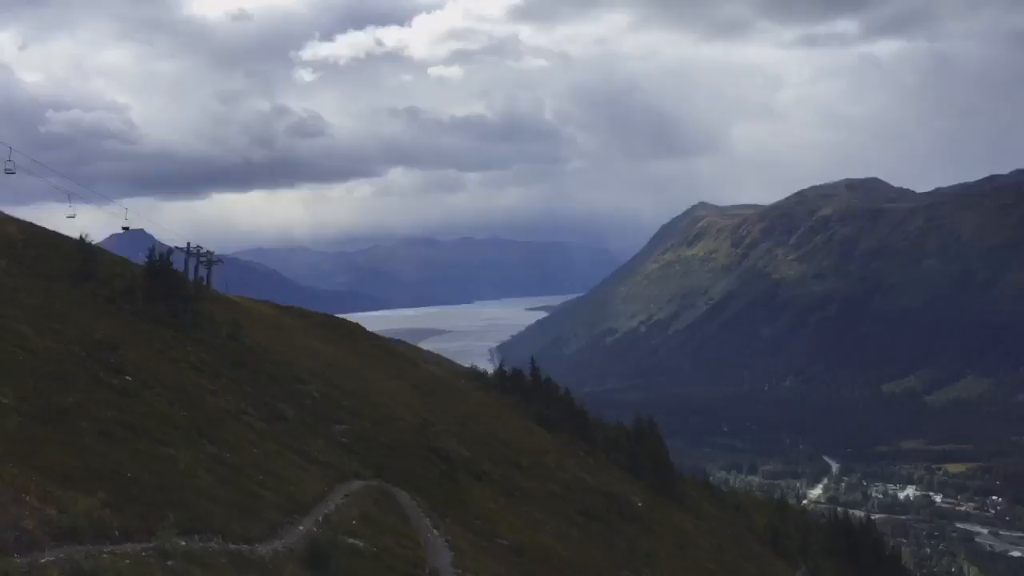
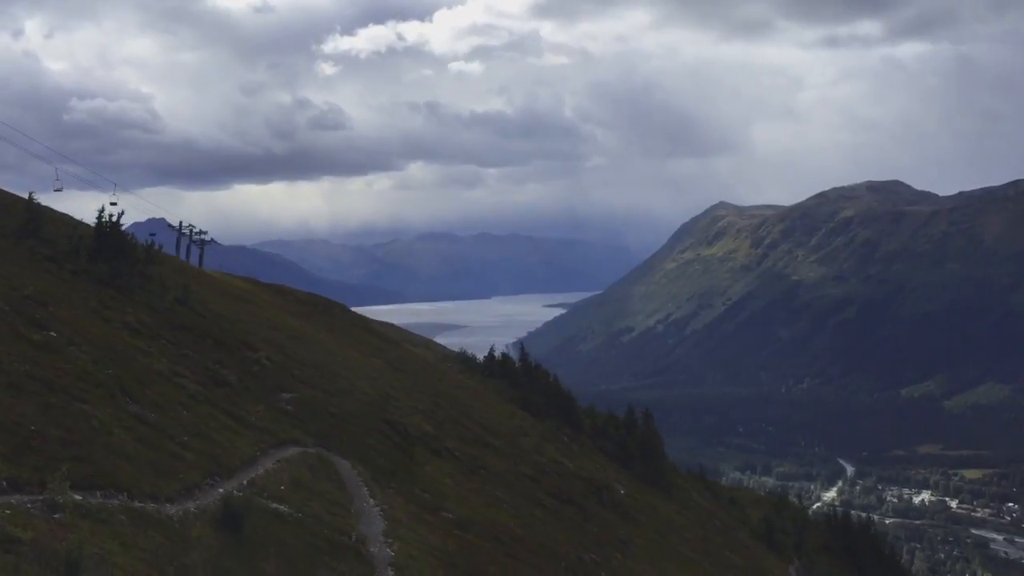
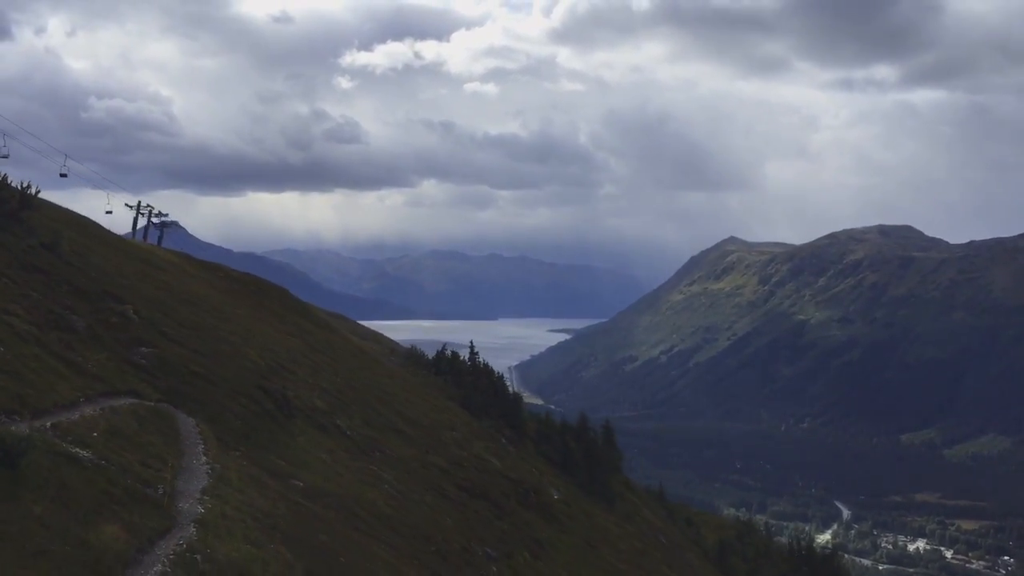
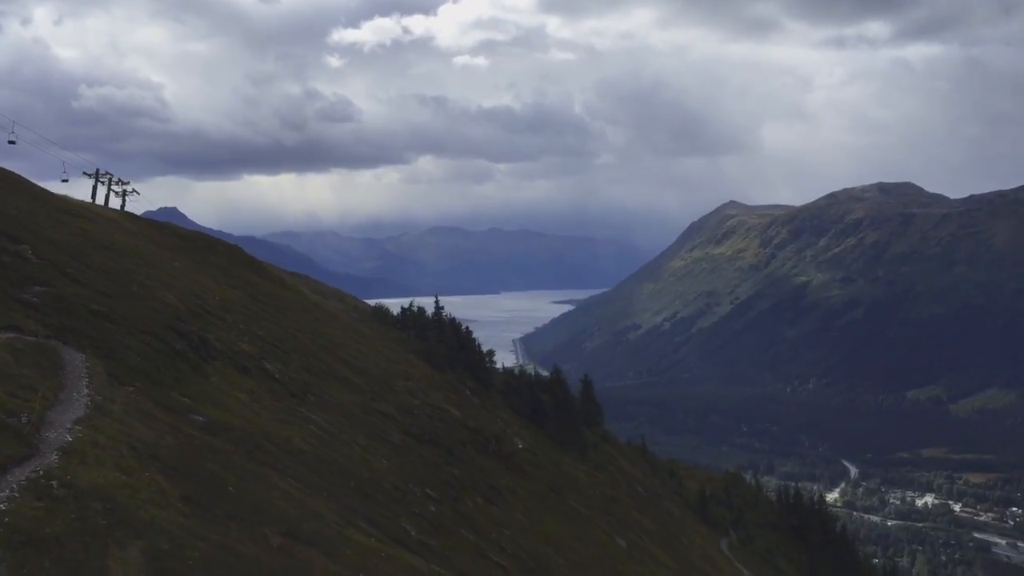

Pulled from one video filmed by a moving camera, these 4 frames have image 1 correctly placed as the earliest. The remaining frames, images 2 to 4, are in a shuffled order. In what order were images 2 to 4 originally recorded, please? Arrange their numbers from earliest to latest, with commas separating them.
2, 3, 4
